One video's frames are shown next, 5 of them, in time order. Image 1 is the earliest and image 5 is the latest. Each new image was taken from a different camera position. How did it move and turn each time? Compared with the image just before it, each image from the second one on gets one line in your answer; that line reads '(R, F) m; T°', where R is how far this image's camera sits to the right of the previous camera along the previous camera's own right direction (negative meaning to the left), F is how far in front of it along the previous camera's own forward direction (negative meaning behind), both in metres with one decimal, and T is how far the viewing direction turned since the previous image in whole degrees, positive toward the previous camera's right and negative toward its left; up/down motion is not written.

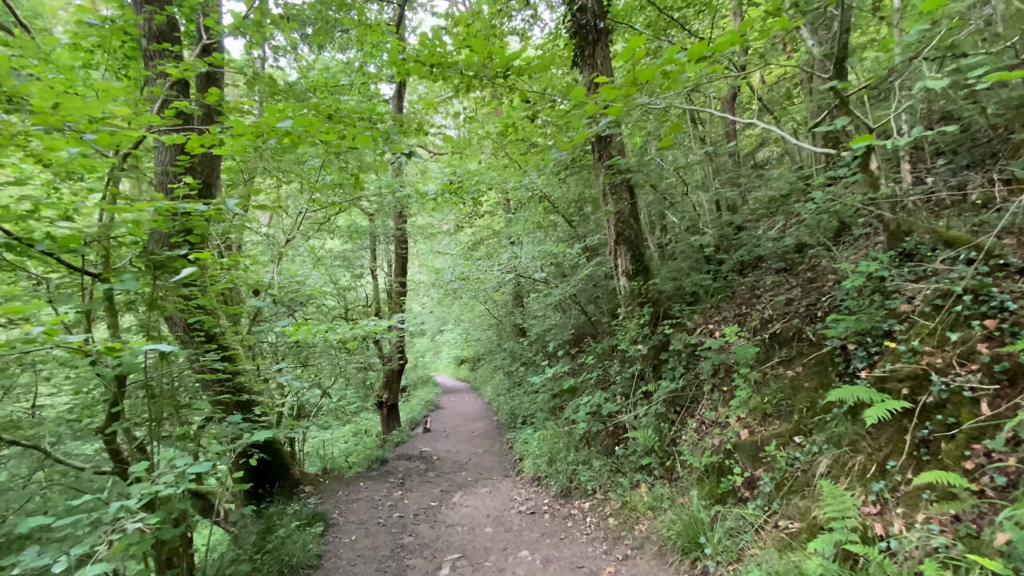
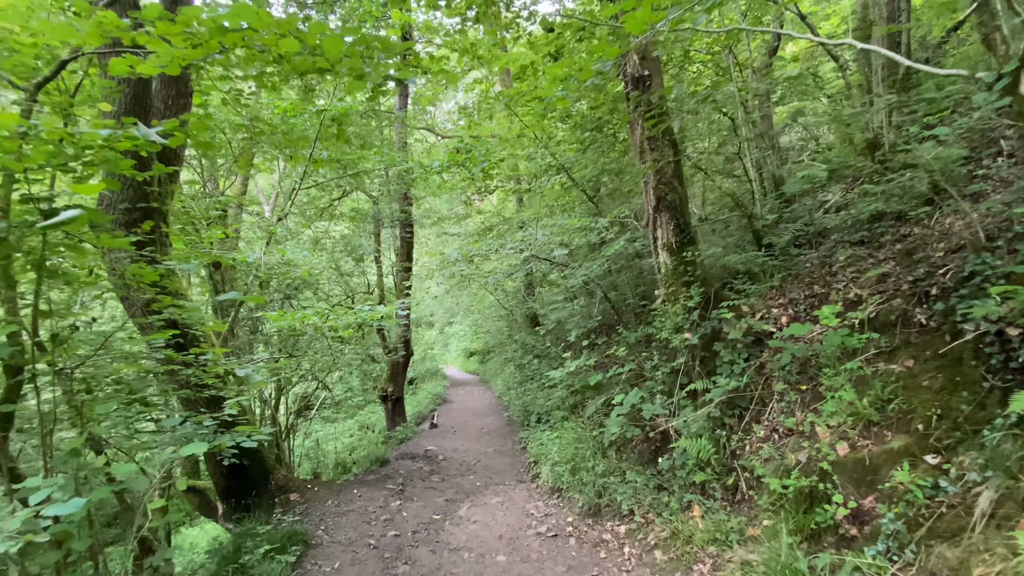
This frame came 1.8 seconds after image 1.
(-0.1, +1.0) m; -1°
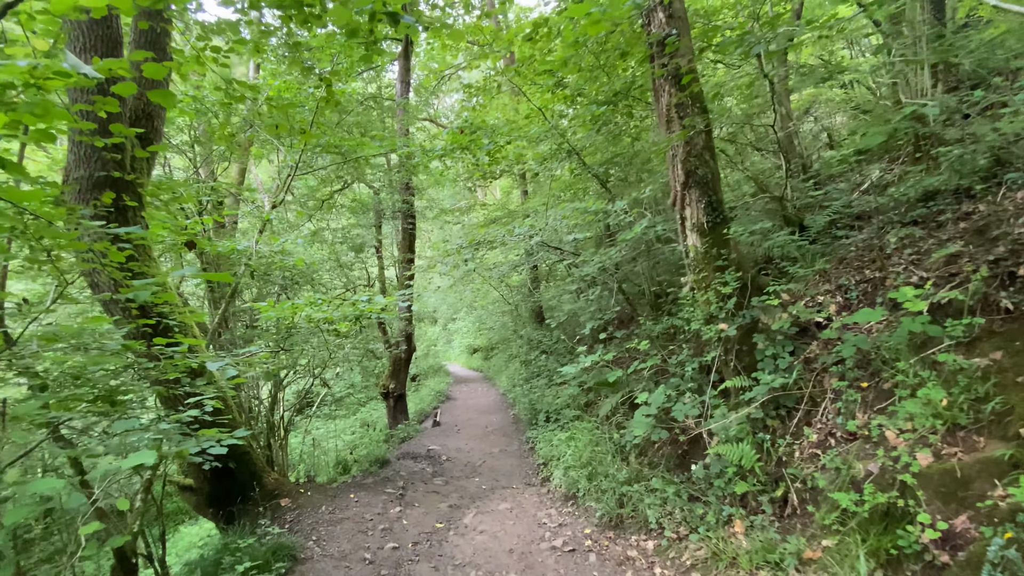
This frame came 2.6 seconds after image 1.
(-0.1, +0.5) m; 0°
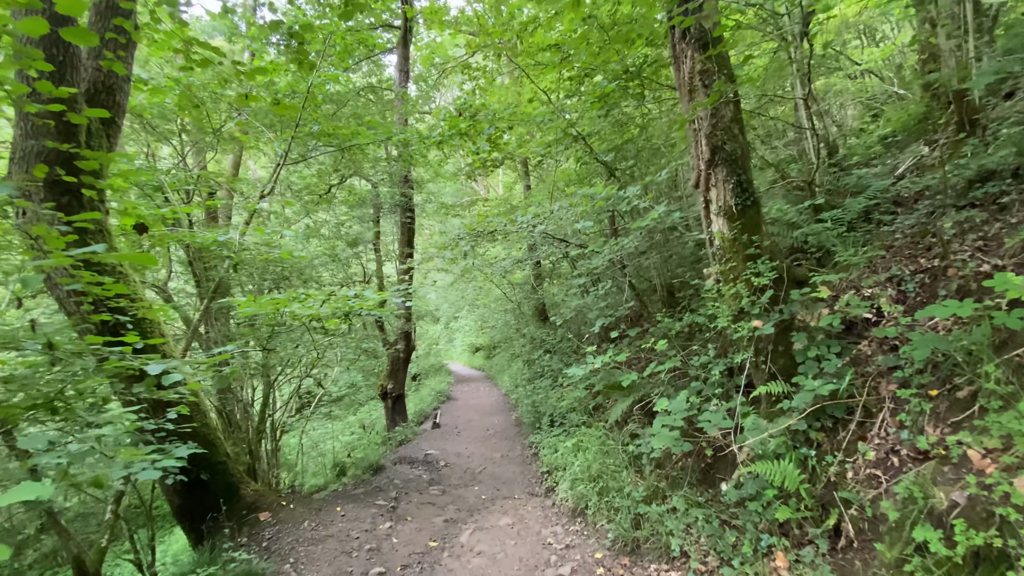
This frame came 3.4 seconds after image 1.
(0.0, +0.5) m; 0°
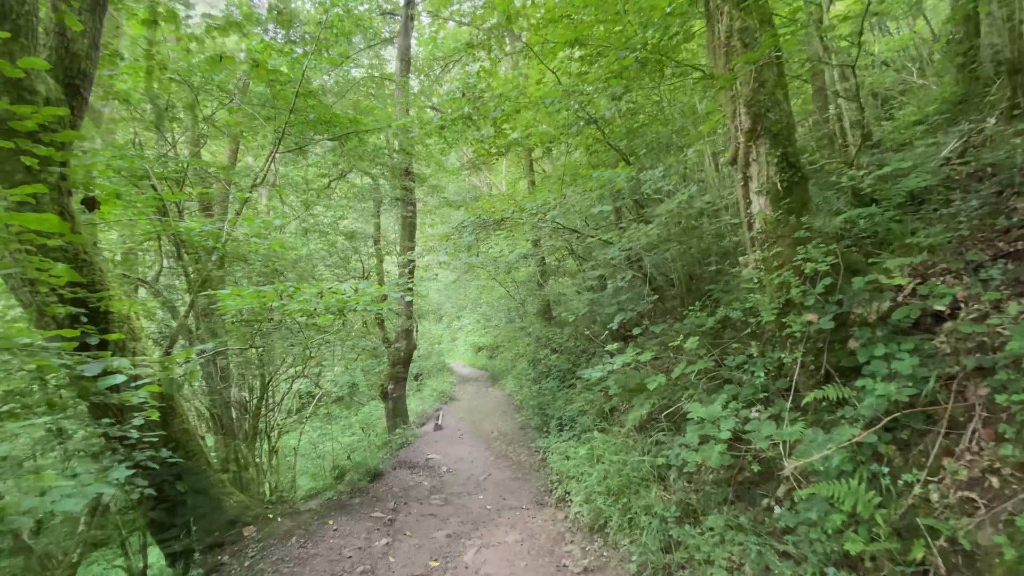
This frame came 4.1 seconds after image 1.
(-0.1, +0.5) m; 0°
